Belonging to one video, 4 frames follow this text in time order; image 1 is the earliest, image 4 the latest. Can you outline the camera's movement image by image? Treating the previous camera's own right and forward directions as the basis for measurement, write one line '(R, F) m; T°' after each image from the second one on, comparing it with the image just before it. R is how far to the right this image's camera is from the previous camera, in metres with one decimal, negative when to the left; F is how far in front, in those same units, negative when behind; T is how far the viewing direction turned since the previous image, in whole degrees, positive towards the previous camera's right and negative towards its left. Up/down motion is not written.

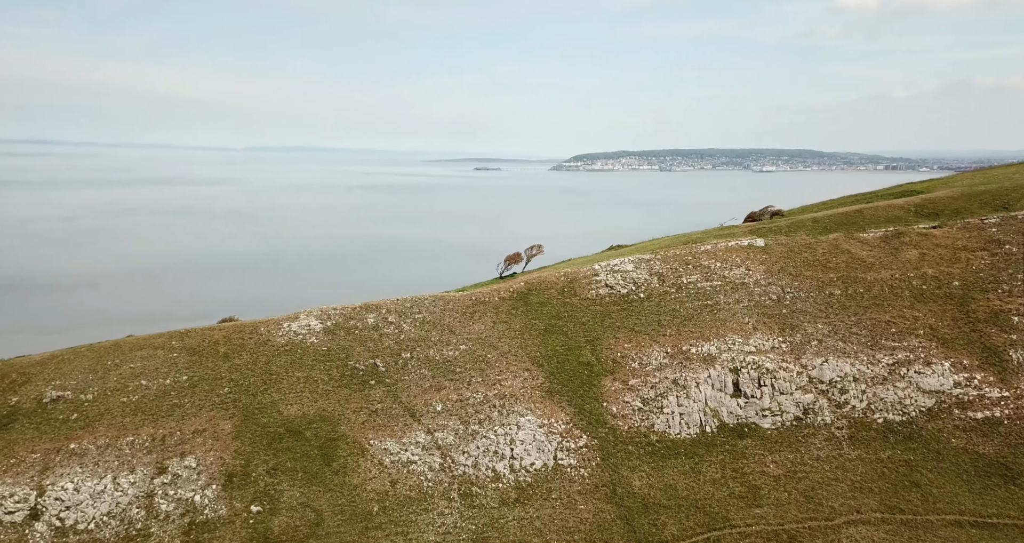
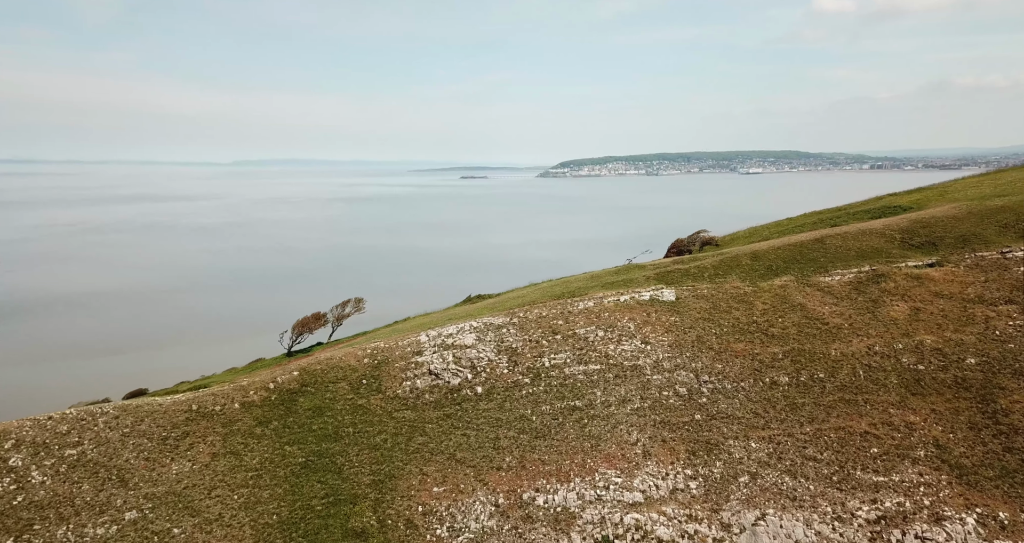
(+9.3, +13.7) m; +2°
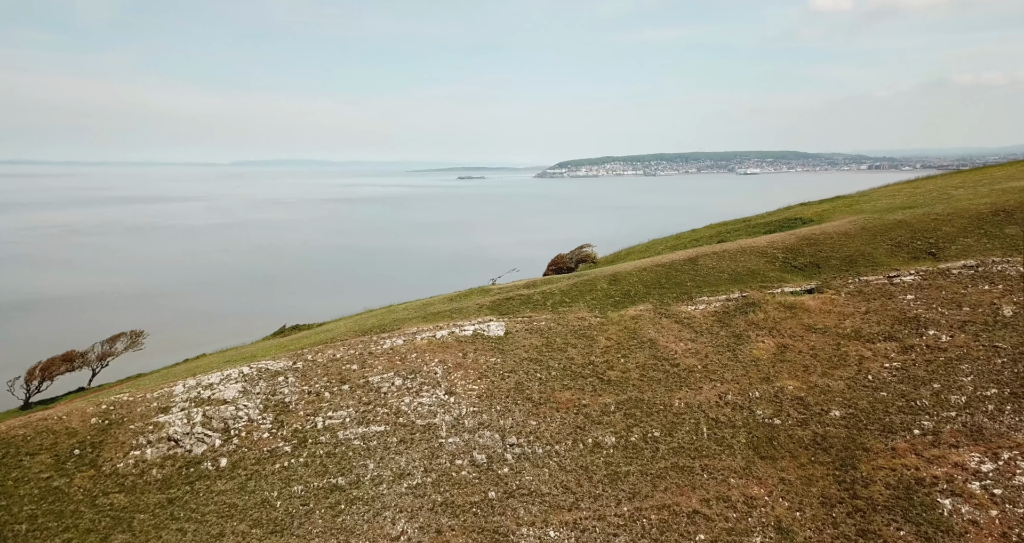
(+6.8, +4.5) m; +3°
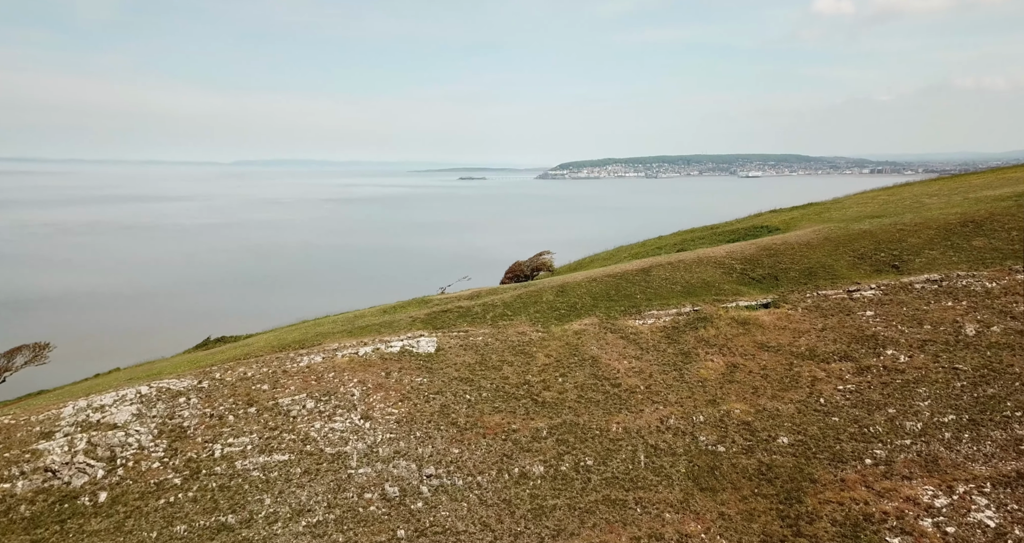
(+2.0, +1.6) m; +1°
